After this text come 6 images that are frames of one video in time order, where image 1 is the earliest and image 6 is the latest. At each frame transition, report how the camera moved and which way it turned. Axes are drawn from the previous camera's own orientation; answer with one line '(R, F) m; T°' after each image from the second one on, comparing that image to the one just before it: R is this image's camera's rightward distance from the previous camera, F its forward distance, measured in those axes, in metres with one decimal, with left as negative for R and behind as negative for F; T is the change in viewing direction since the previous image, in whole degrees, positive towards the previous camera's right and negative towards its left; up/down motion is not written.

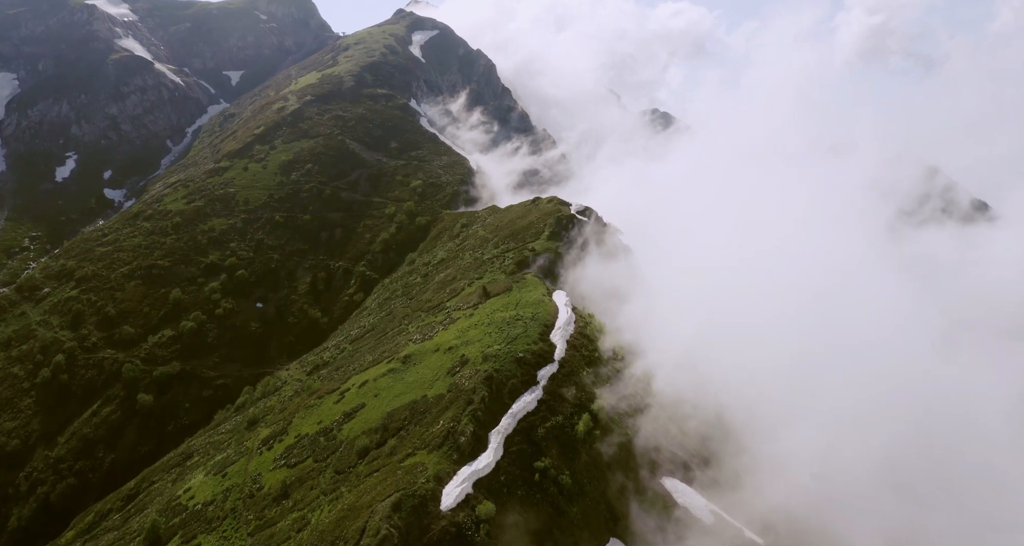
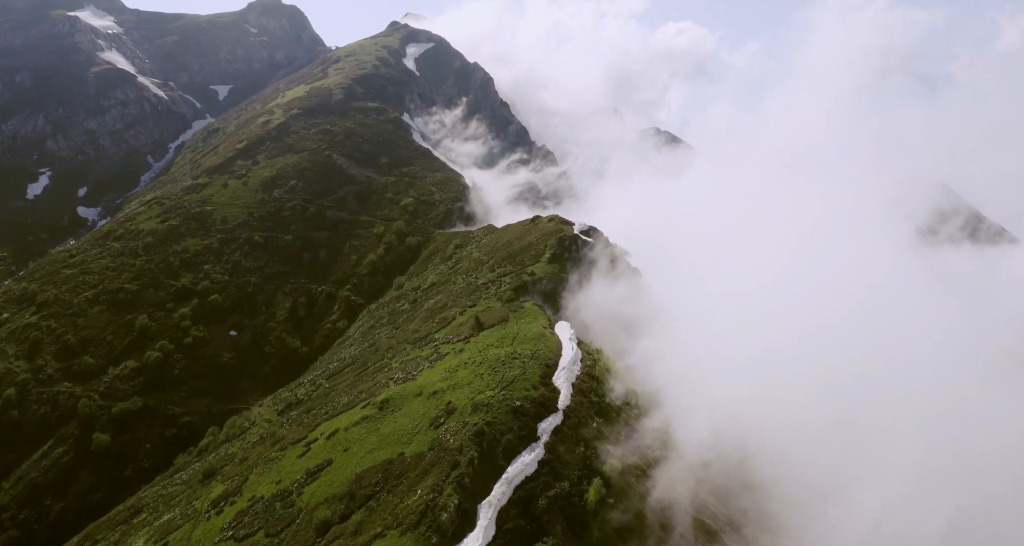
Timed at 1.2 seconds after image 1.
(+0.4, +13.2) m; 0°
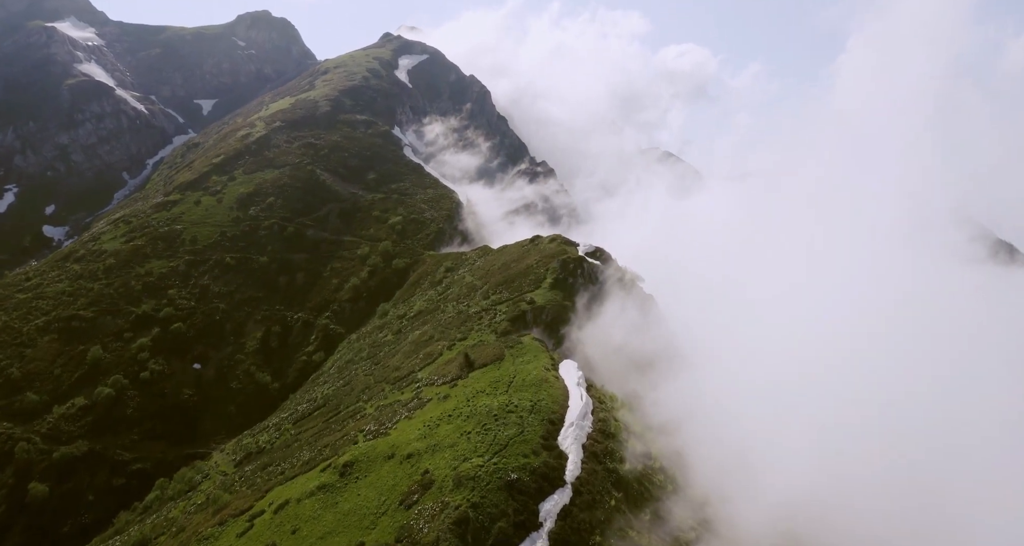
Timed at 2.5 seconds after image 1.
(+0.3, +14.9) m; 0°
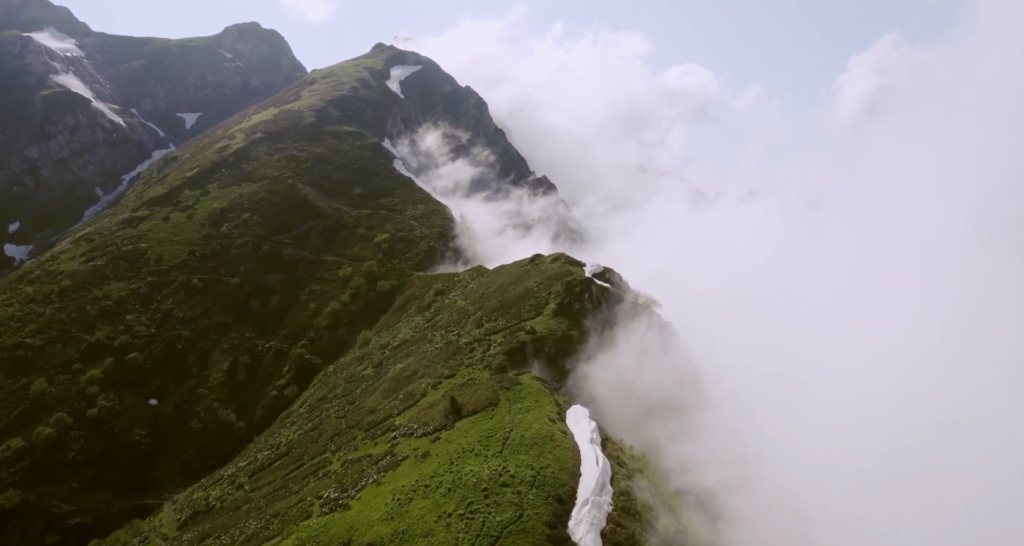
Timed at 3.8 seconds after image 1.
(+0.3, +14.3) m; 0°
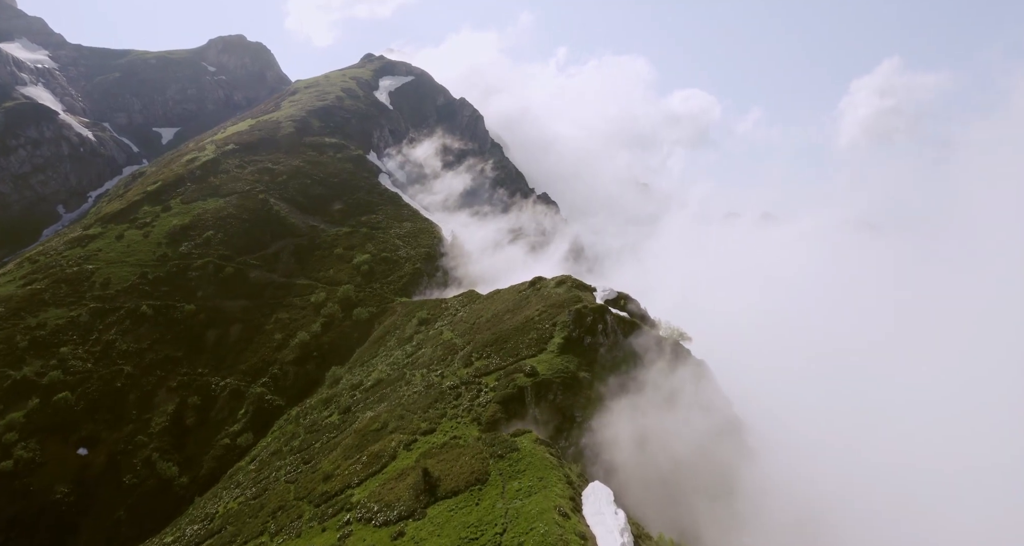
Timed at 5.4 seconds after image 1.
(+0.2, +17.1) m; 0°
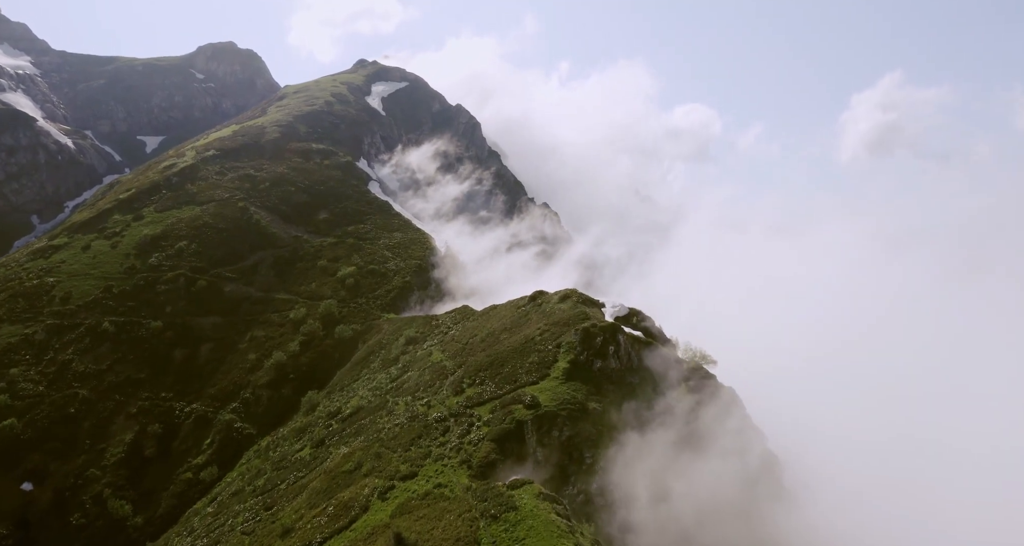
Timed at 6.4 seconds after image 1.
(+0.1, +10.1) m; 0°
